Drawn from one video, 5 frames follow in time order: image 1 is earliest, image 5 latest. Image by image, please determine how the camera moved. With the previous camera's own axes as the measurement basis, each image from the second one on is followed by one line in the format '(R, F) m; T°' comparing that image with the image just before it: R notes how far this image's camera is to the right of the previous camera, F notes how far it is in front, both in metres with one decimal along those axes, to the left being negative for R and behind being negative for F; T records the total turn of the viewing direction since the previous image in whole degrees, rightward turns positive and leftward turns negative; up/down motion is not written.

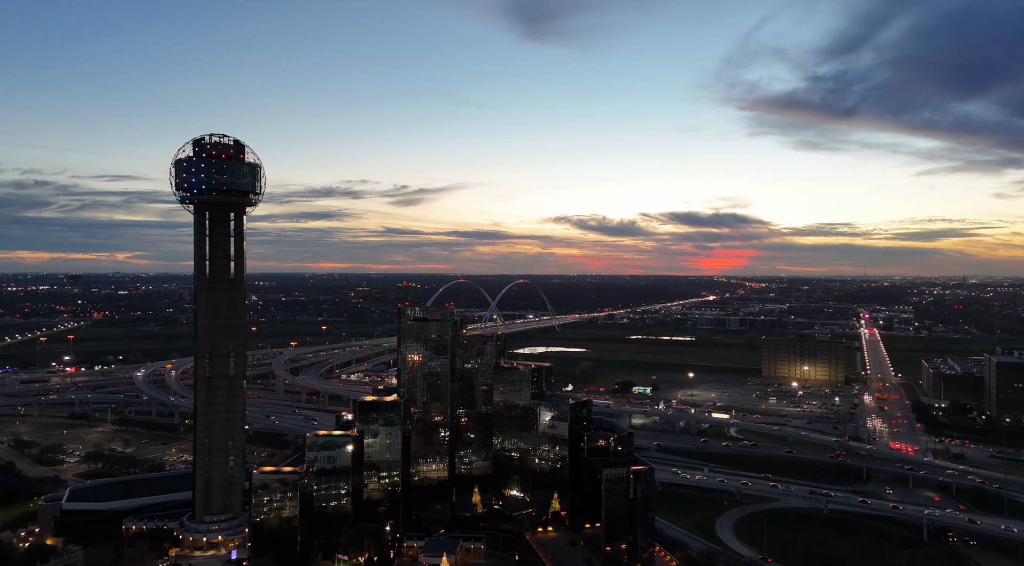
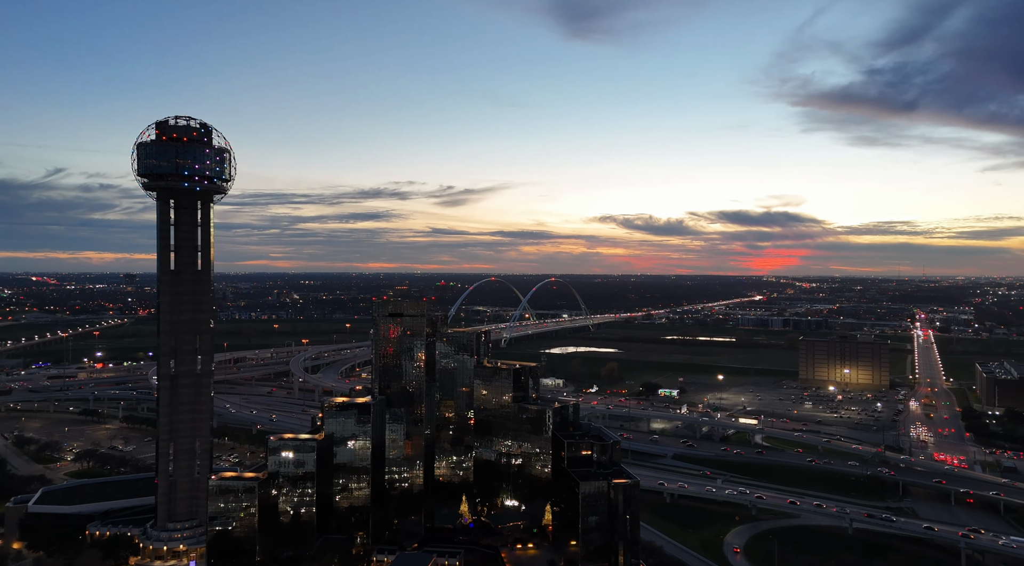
(+5.2, +5.8) m; -4°
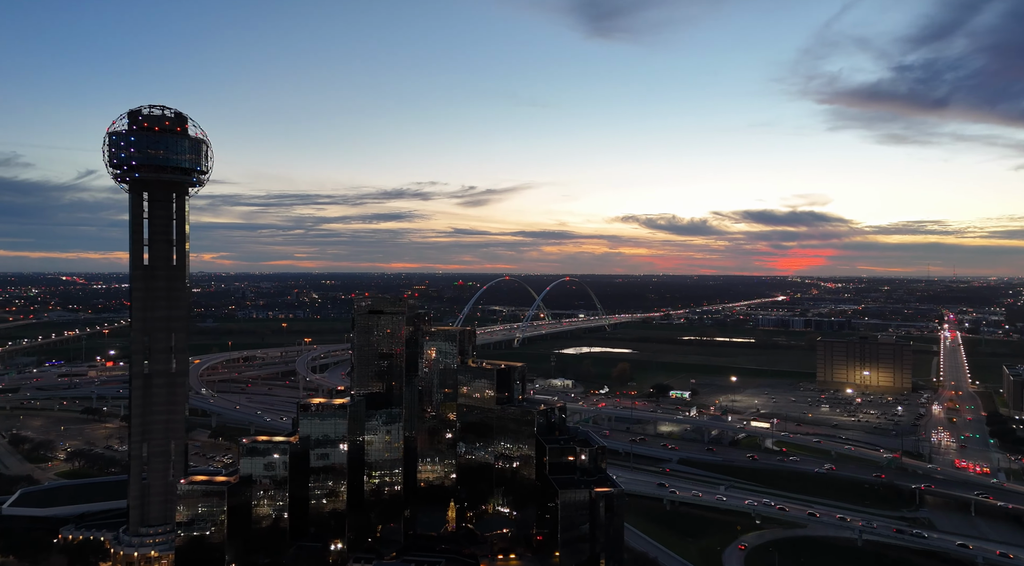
(+2.9, +3.2) m; -2°
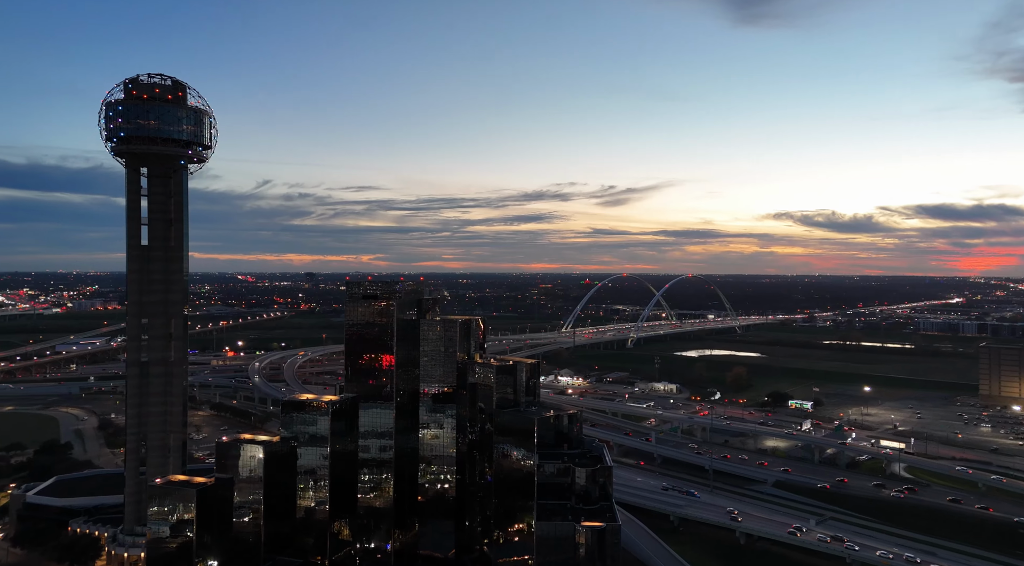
(+8.3, +10.5) m; -11°
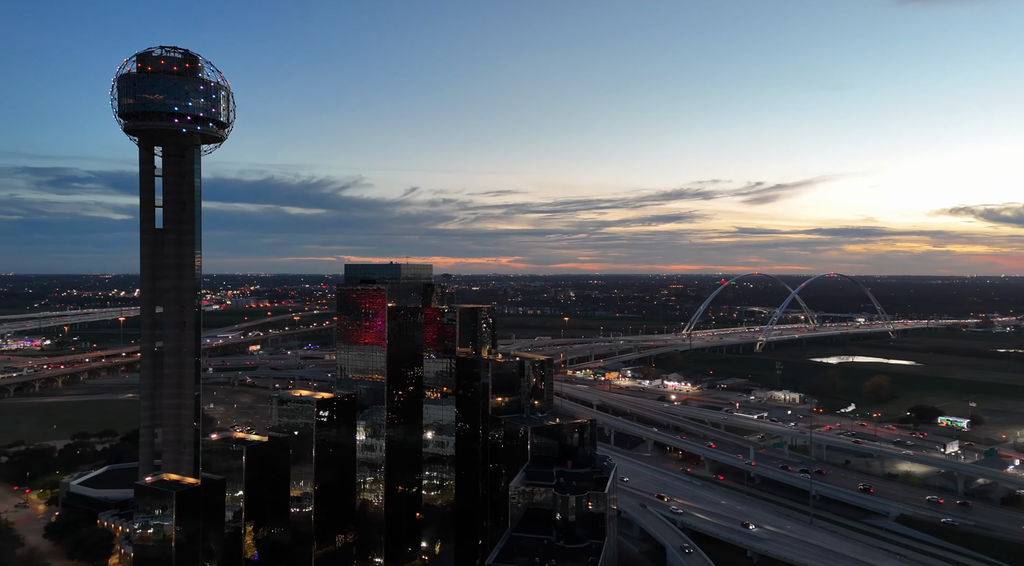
(+6.7, +9.0) m; -11°
